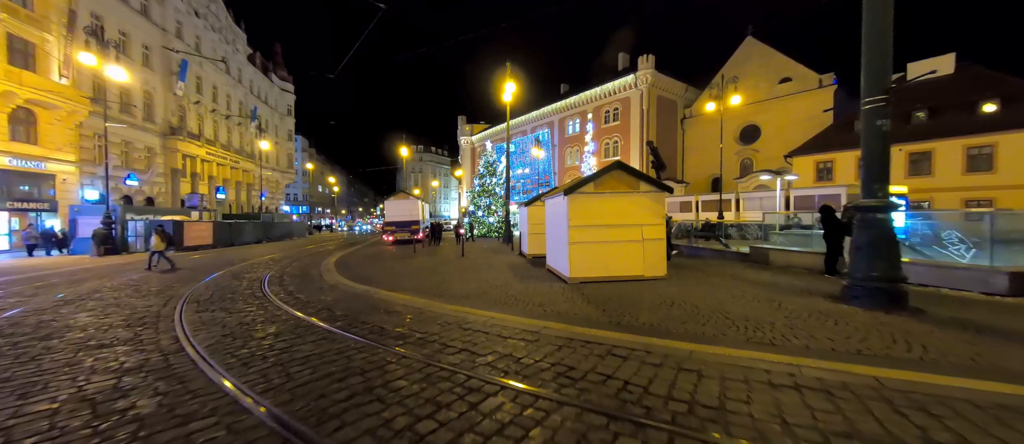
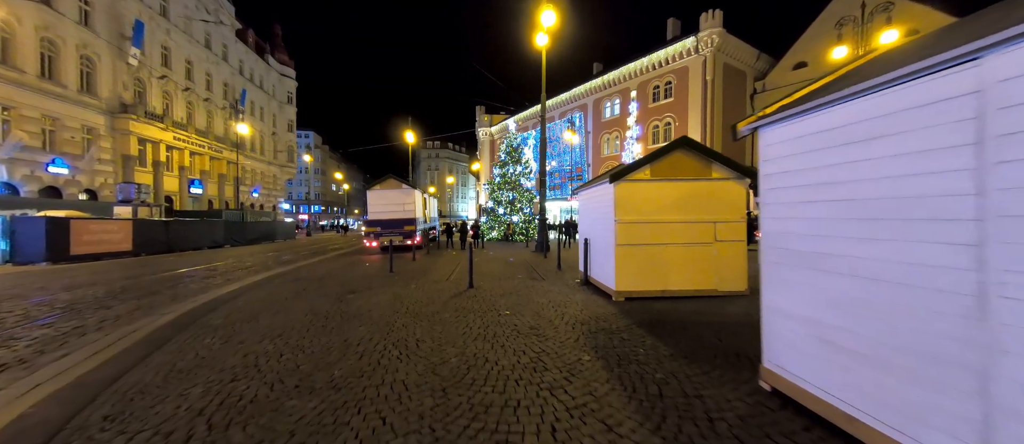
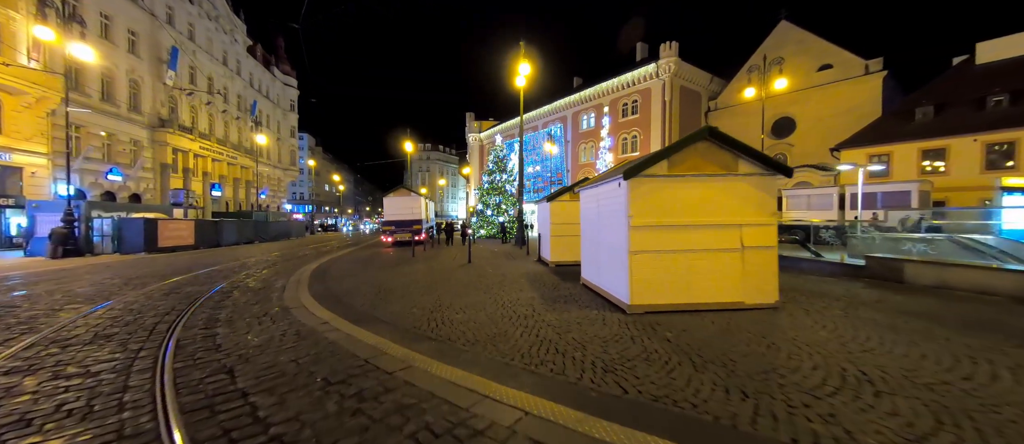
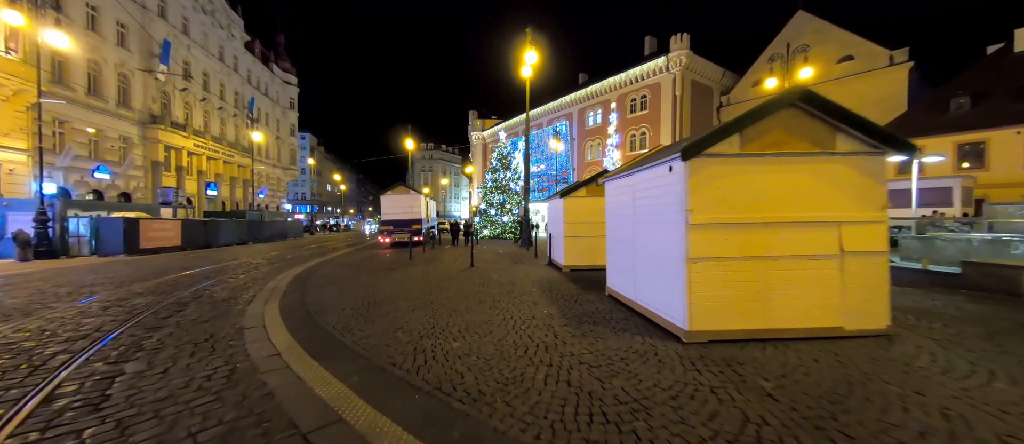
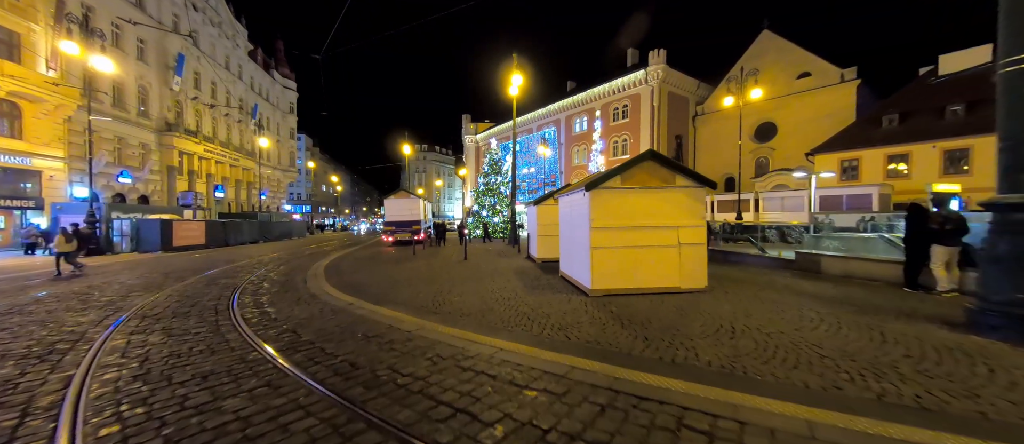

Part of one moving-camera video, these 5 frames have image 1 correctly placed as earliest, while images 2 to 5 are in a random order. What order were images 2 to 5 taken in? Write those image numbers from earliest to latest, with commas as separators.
5, 3, 4, 2
